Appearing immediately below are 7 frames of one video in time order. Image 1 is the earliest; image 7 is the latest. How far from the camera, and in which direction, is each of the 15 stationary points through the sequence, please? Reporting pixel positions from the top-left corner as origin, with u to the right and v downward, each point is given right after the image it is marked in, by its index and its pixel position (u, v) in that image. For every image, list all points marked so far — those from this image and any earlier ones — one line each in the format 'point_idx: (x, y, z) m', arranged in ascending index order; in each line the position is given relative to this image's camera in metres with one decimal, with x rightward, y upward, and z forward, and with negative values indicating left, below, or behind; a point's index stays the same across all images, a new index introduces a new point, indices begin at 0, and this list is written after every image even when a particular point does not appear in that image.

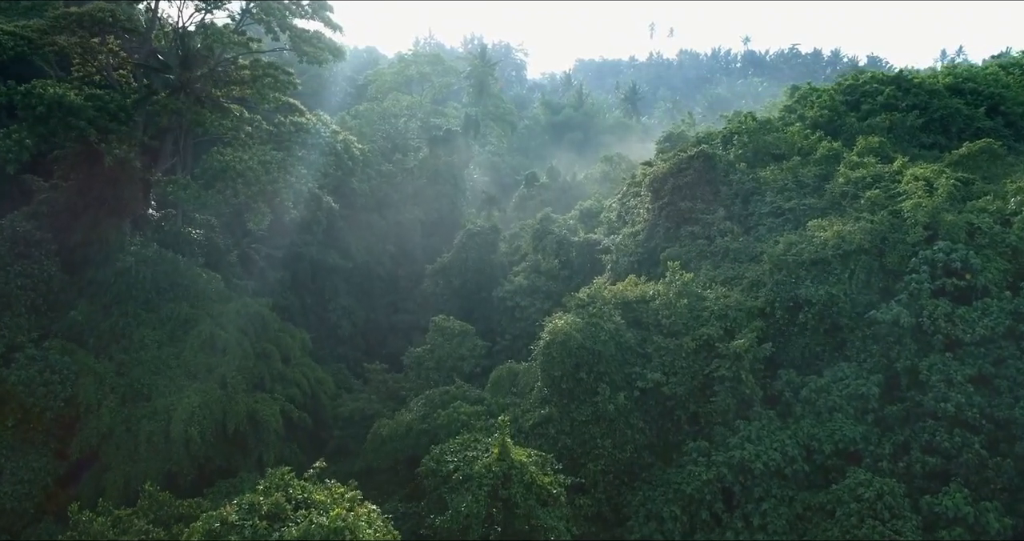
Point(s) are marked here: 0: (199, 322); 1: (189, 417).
0: (-7.1, -1.2, +17.8) m
1: (-6.5, -3.0, +15.7) m
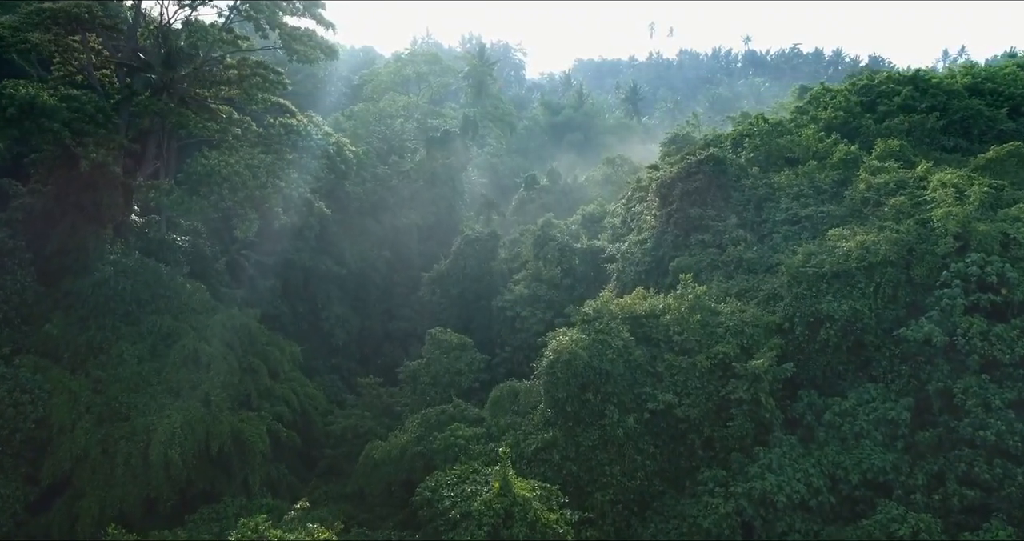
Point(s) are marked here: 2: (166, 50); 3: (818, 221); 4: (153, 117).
0: (-7.1, -1.4, +16.8) m
1: (-6.5, -3.2, +14.8) m
2: (-8.2, +5.2, +18.5) m
3: (+6.1, +1.0, +15.5) m
4: (-8.3, +3.6, +18.2) m
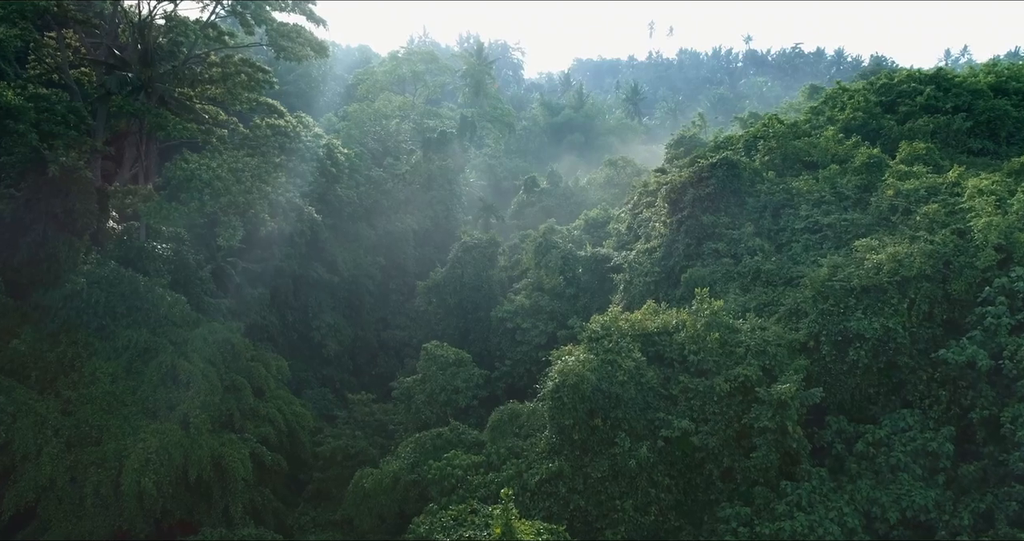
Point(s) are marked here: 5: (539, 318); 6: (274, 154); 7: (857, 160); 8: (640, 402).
0: (-7.1, -1.7, +15.7) m
1: (-6.4, -3.4, +13.7) m
2: (-8.2, +5.0, +17.4) m
3: (+6.1, +0.8, +14.5) m
4: (-8.3, +3.3, +17.1) m
5: (+0.6, -1.2, +19.2) m
6: (-5.8, +2.8, +19.2) m
7: (+7.1, +2.3, +16.0) m
8: (+2.0, -2.0, +12.1) m
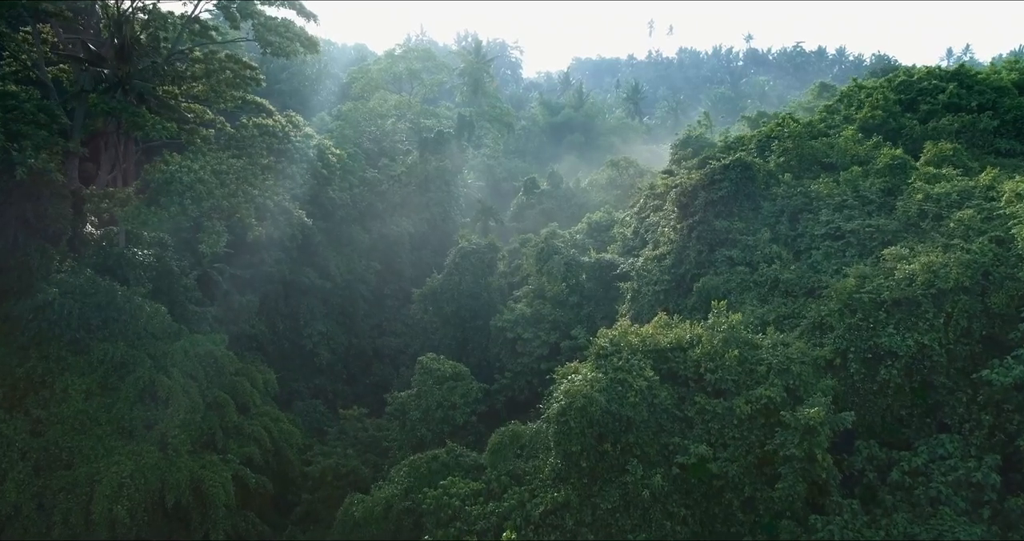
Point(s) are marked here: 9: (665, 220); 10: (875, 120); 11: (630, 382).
0: (-7.0, -1.8, +14.7) m
1: (-6.4, -3.6, +12.7) m
2: (-8.2, +4.8, +16.4) m
3: (+6.1, +0.6, +13.5) m
4: (-8.3, +3.2, +16.1) m
5: (+0.7, -1.4, +18.2) m
6: (-5.8, +2.7, +18.2) m
7: (+7.1, +2.1, +15.1) m
8: (+2.0, -2.2, +11.2) m
9: (+3.3, +1.1, +17.0) m
10: (+8.2, +3.4, +17.6) m
11: (+1.7, -1.6, +11.4) m
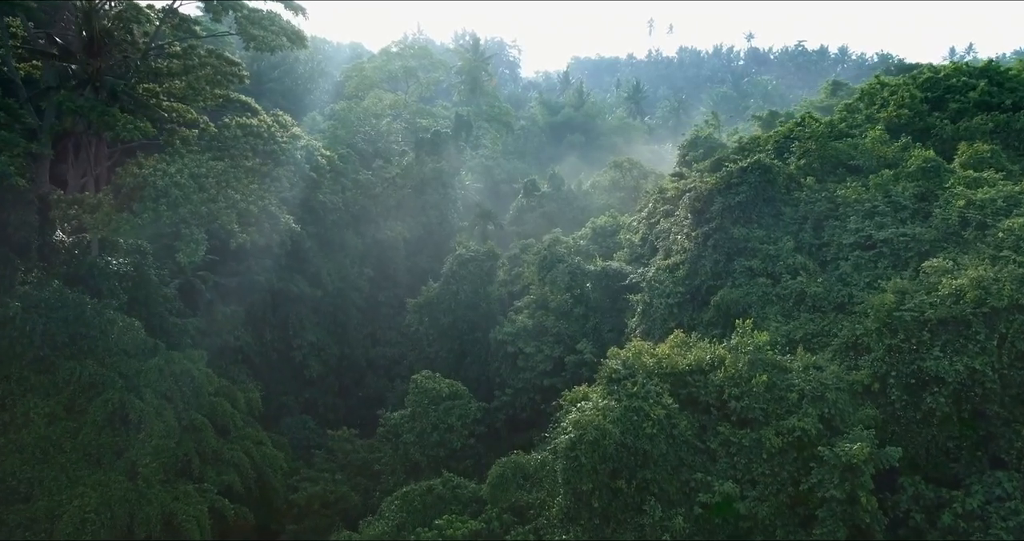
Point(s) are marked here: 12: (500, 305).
0: (-7.0, -2.1, +13.5) m
1: (-6.4, -3.8, +11.5) m
2: (-8.1, +4.6, +15.2) m
3: (+6.1, +0.4, +12.4) m
4: (-8.3, +2.9, +14.9) m
5: (+0.7, -1.6, +17.1) m
6: (-5.8, +2.5, +17.0) m
7: (+7.1, +1.9, +13.9) m
8: (+2.0, -2.4, +10.0) m
9: (+3.3, +0.9, +15.9) m
10: (+8.2, +3.2, +16.5) m
11: (+1.8, -1.8, +10.2) m
12: (-0.3, -0.8, +19.4) m
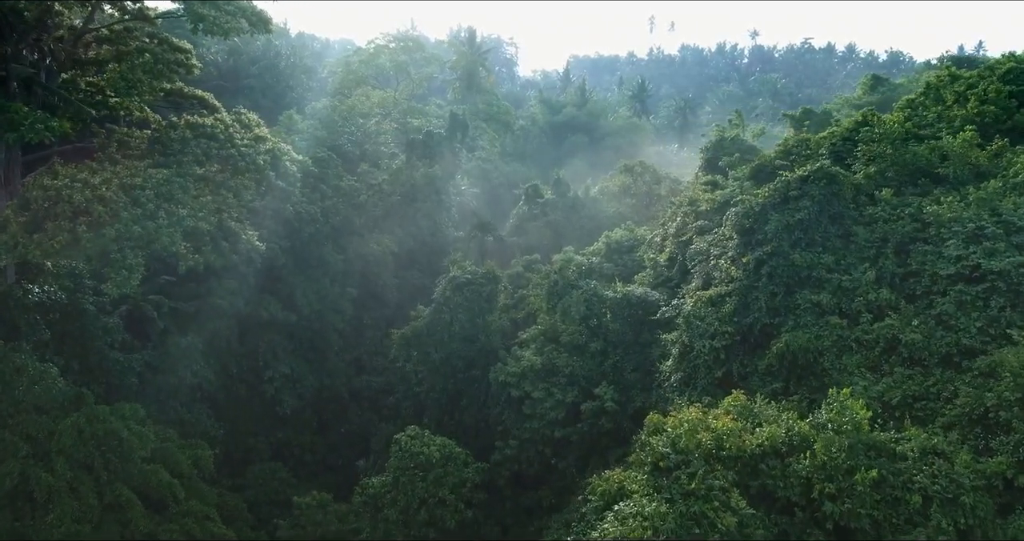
0: (-6.9, -2.6, +10.7) m
1: (-6.3, -4.3, +8.7) m
2: (-8.1, +4.0, +12.3) m
3: (+6.2, -0.1, +9.6) m
4: (-8.2, +2.4, +12.0) m
5: (+0.8, -2.1, +14.3) m
6: (-5.7, +1.9, +14.2) m
7: (+7.2, +1.4, +11.1) m
8: (+2.2, -2.9, +7.2) m
9: (+3.4, +0.4, +13.0) m
10: (+8.3, +2.7, +13.7) m
11: (+1.9, -2.3, +7.4) m
12: (-0.2, -1.4, +16.6) m
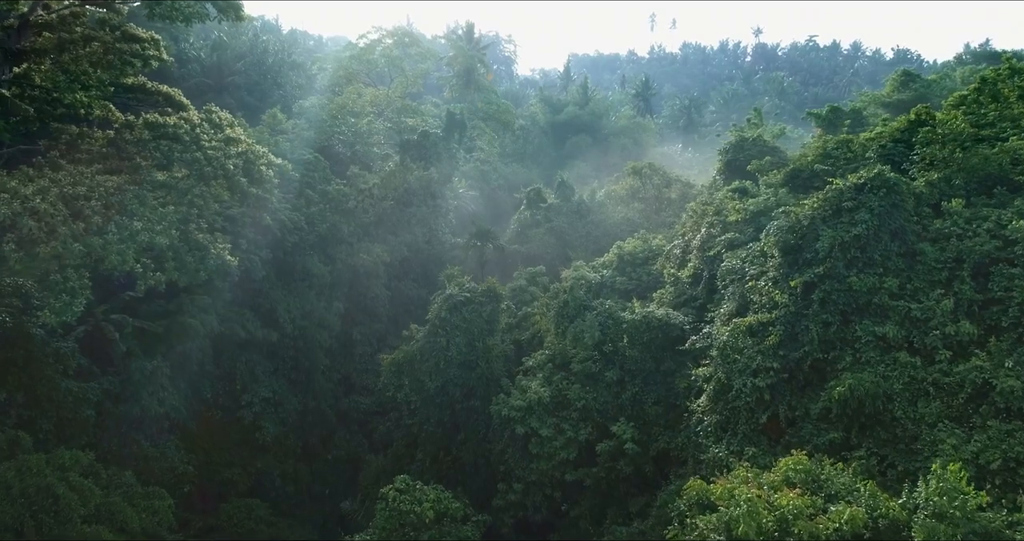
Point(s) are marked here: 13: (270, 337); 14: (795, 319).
0: (-6.8, -2.9, +8.9) m
1: (-6.2, -4.6, +6.9) m
2: (-8.0, +3.7, +10.6) m
3: (+6.3, -0.4, +7.9) m
4: (-8.1, +2.1, +10.3) m
5: (+0.8, -2.4, +12.5) m
6: (-5.6, +1.6, +12.4) m
7: (+7.3, +1.1, +9.4) m
8: (+2.3, -3.2, +5.5) m
9: (+3.5, +0.1, +11.3) m
10: (+8.3, +2.4, +12.0) m
11: (+2.0, -2.7, +5.7) m
12: (-0.2, -1.7, +14.8) m
13: (-5.2, -1.5, +16.9) m
14: (+3.6, -0.6, +9.9) m
